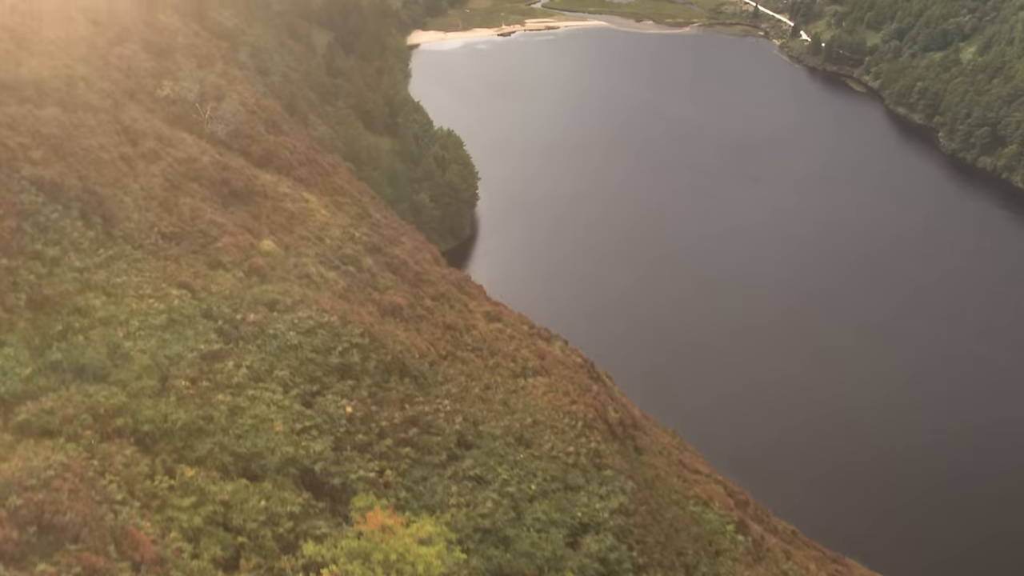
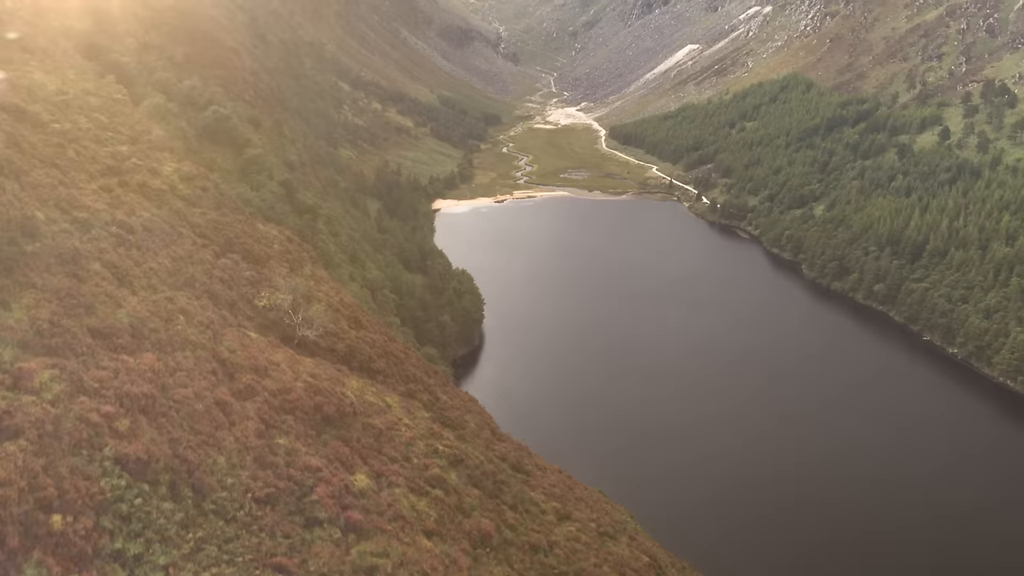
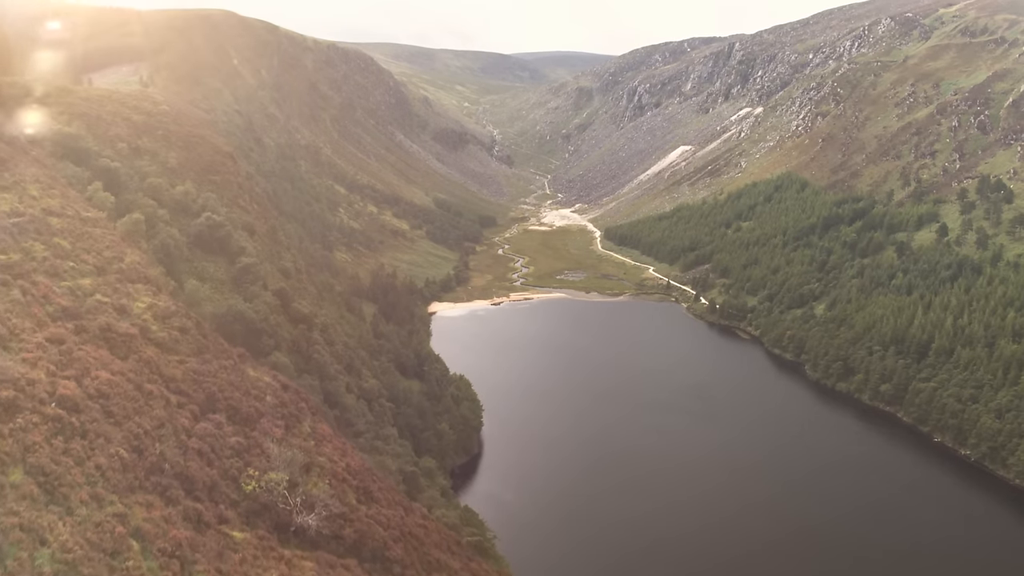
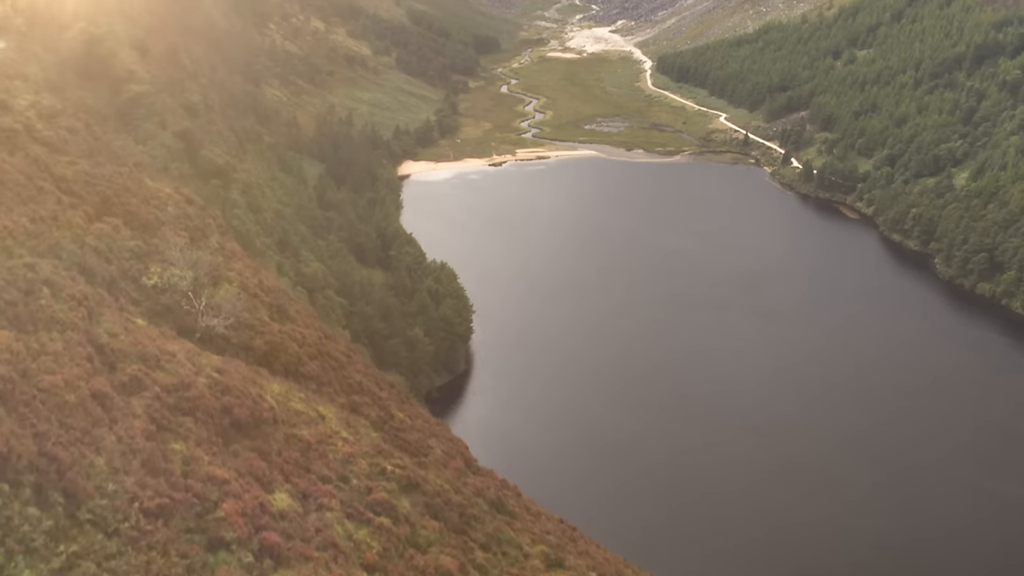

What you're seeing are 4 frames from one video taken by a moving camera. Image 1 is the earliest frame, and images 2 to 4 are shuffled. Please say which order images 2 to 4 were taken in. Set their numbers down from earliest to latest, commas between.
4, 2, 3
